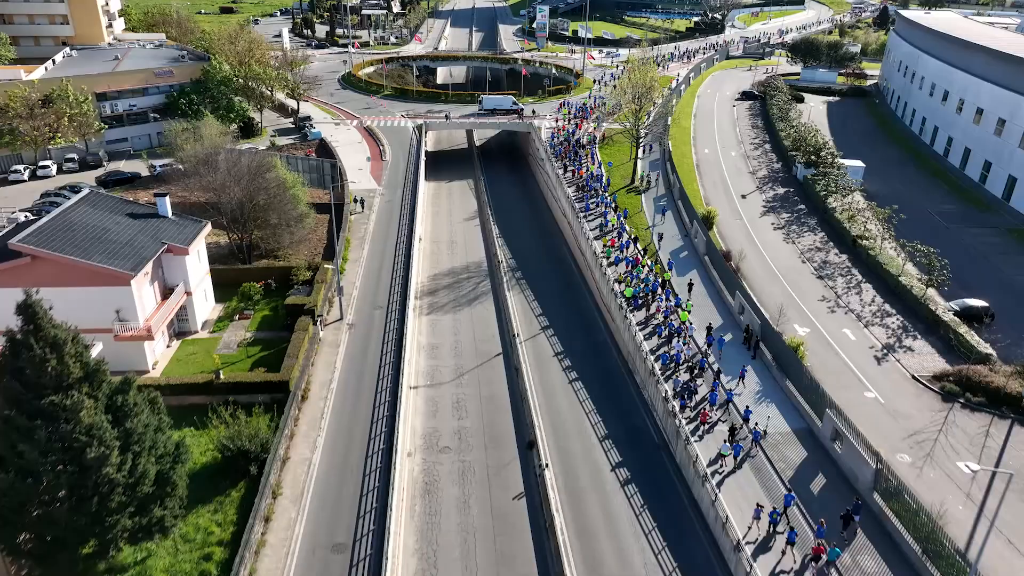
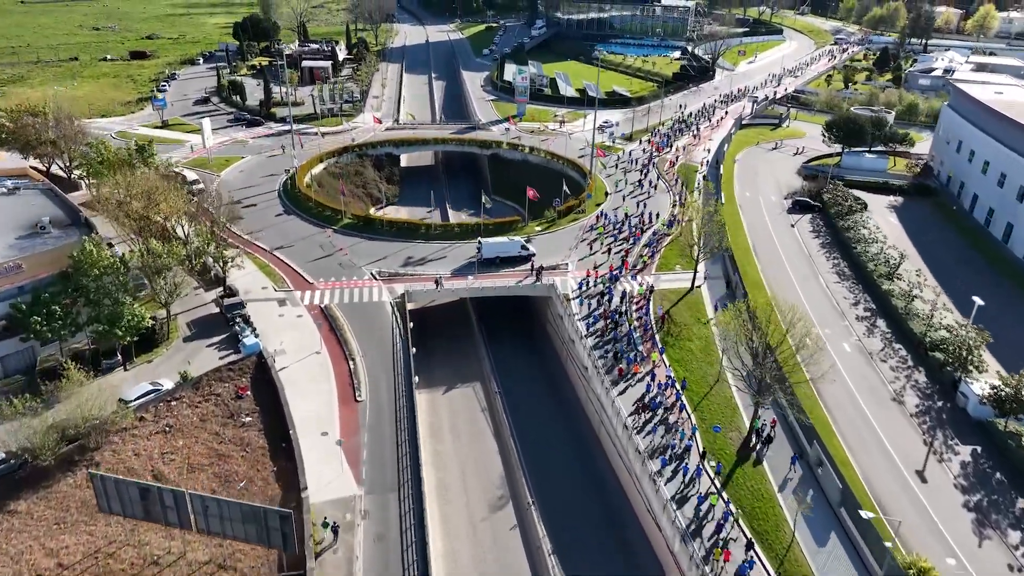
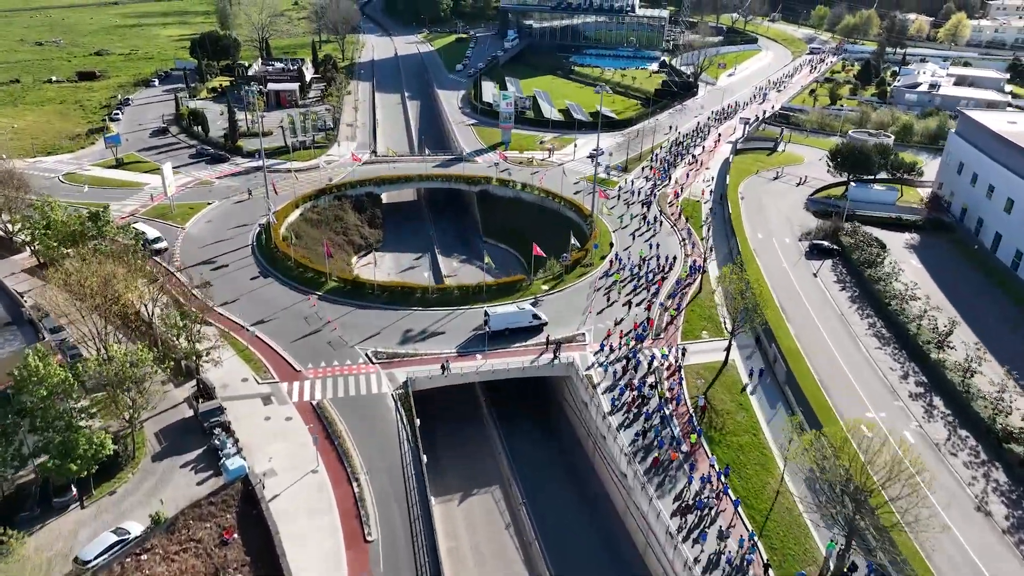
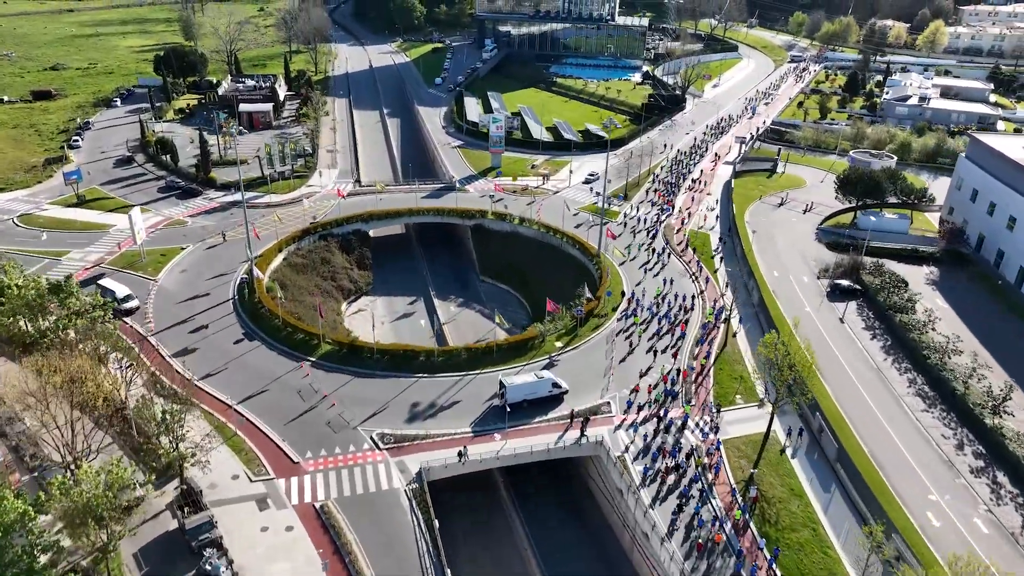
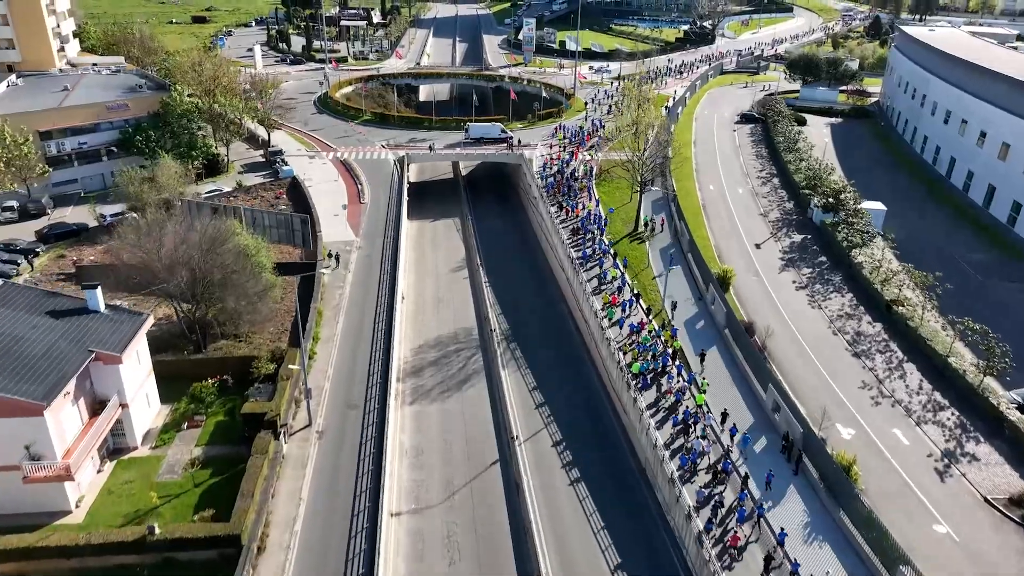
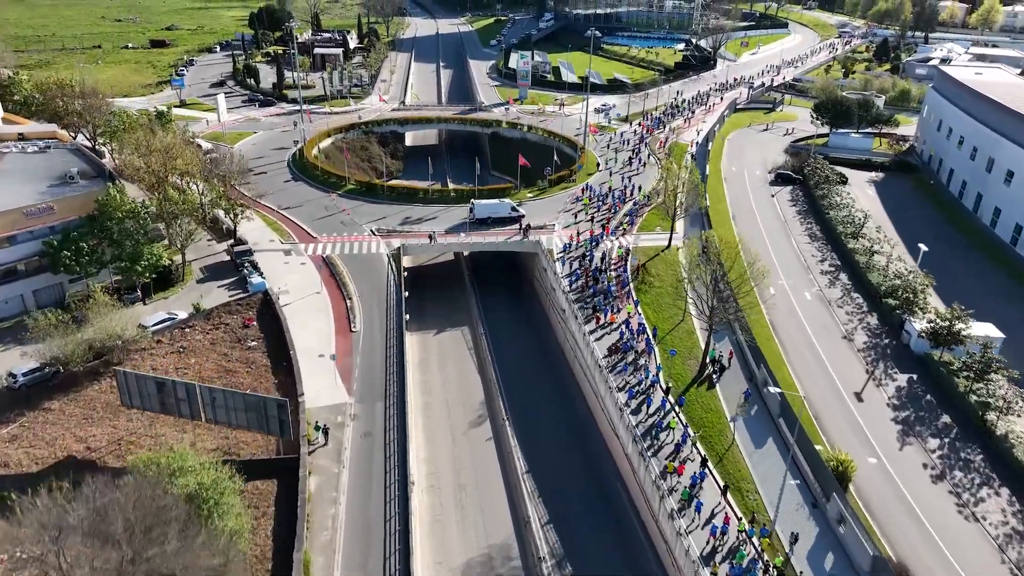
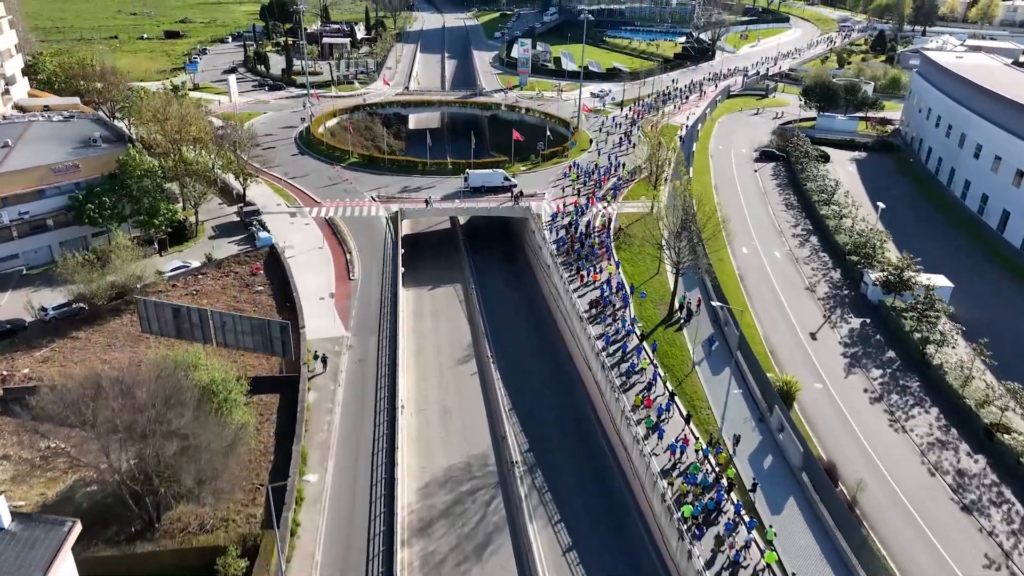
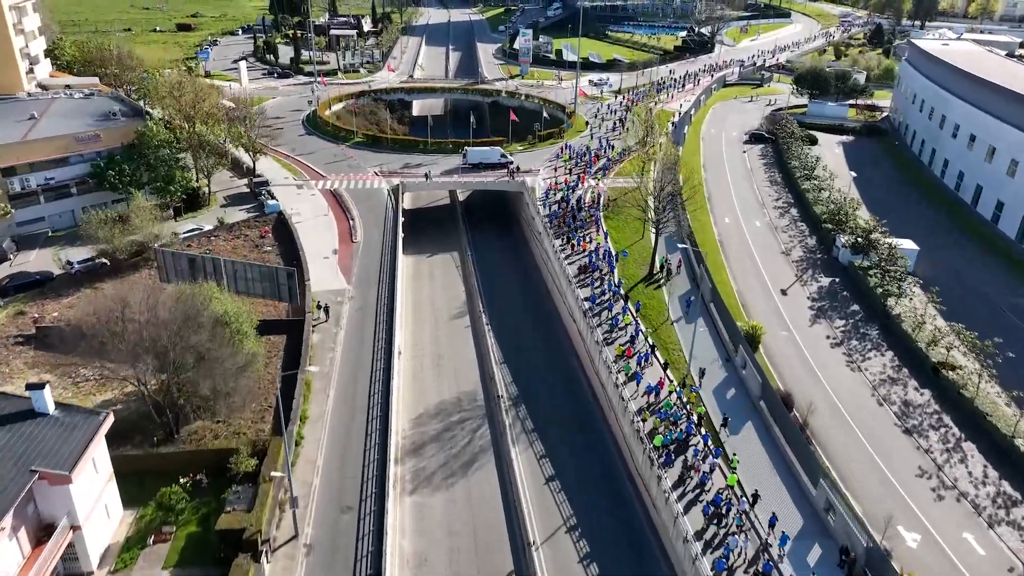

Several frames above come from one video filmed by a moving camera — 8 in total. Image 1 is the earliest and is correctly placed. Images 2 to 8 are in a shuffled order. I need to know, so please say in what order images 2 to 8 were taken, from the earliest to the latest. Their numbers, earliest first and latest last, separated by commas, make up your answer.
5, 8, 7, 6, 2, 3, 4
